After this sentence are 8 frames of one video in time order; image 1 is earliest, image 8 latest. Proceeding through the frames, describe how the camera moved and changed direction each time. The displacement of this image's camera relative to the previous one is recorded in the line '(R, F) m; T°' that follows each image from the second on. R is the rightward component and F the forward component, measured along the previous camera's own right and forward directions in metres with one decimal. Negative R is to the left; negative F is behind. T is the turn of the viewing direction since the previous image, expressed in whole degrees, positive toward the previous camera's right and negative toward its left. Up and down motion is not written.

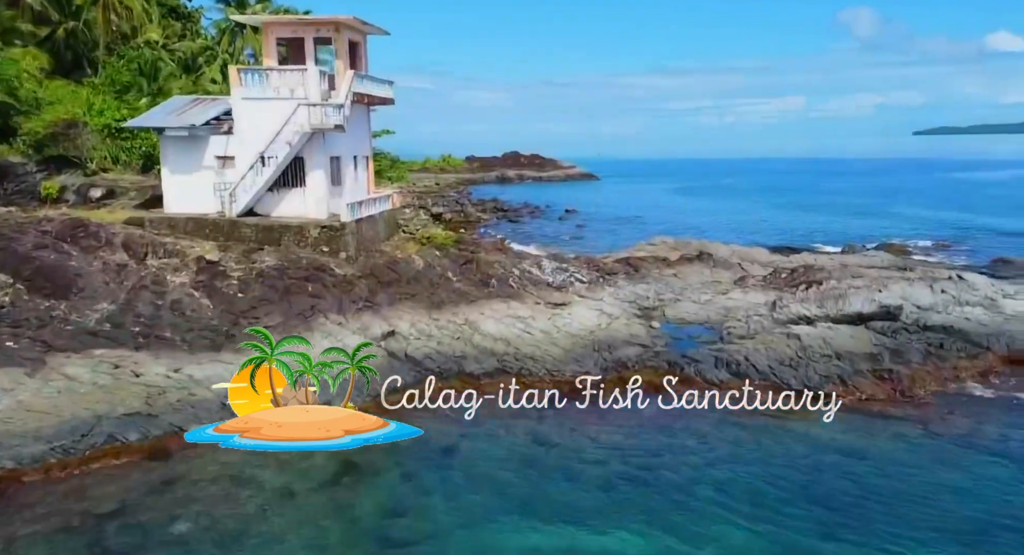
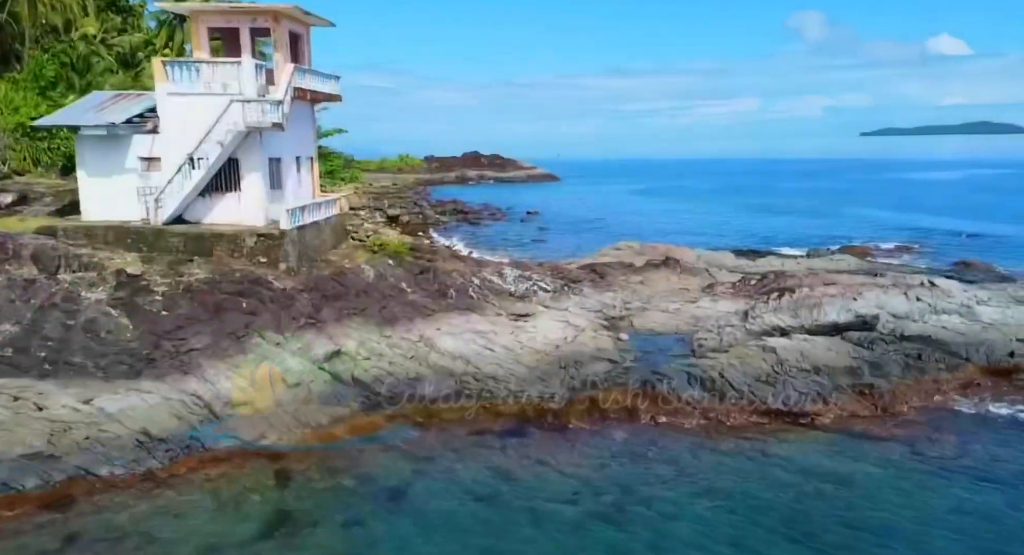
(0.0, +1.7) m; +3°
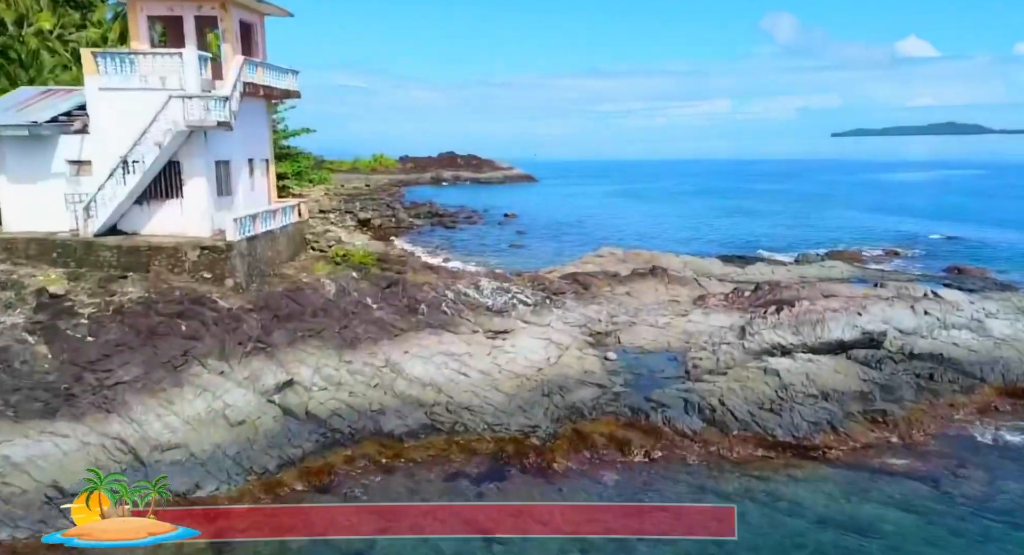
(0.0, +2.0) m; +2°
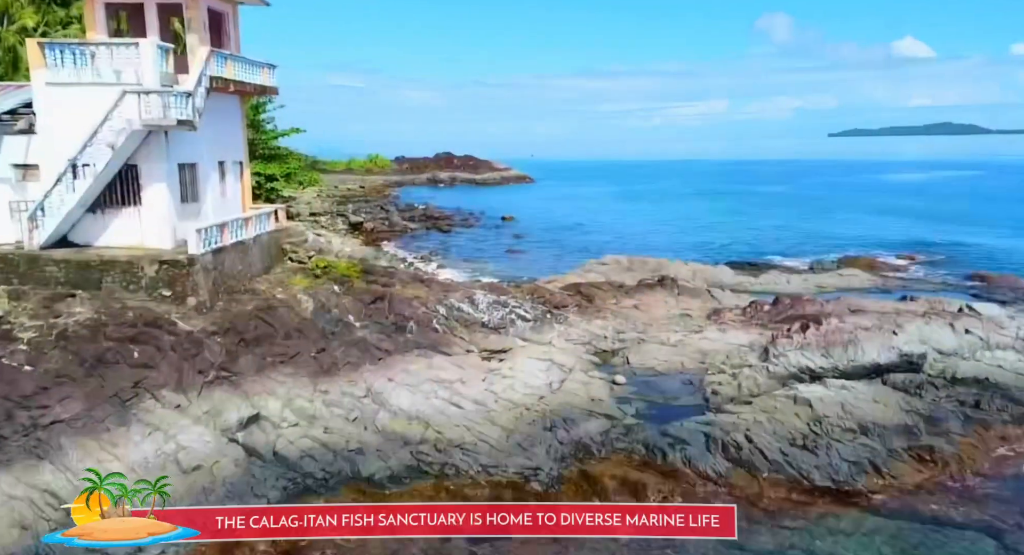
(0.0, +2.0) m; 0°
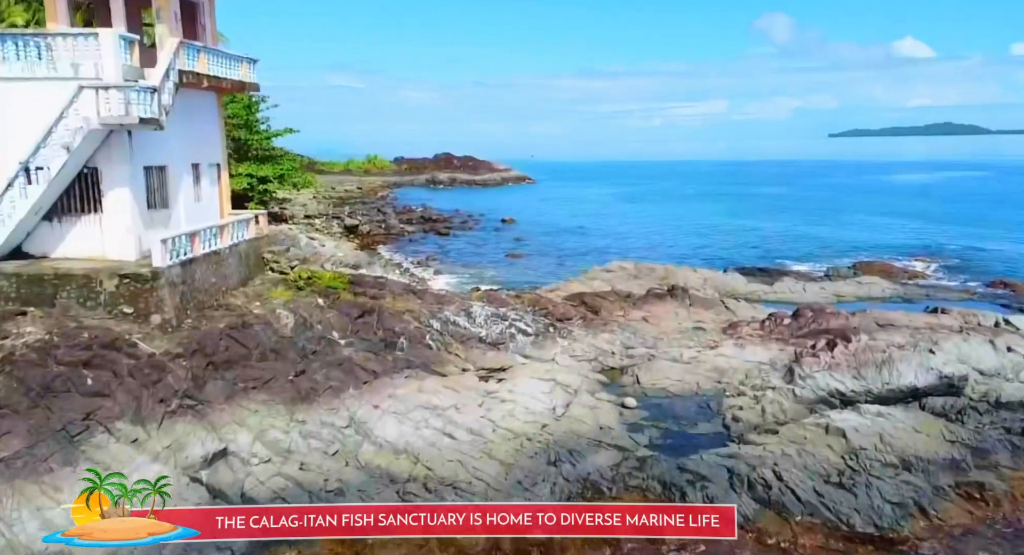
(0.0, +1.6) m; 0°
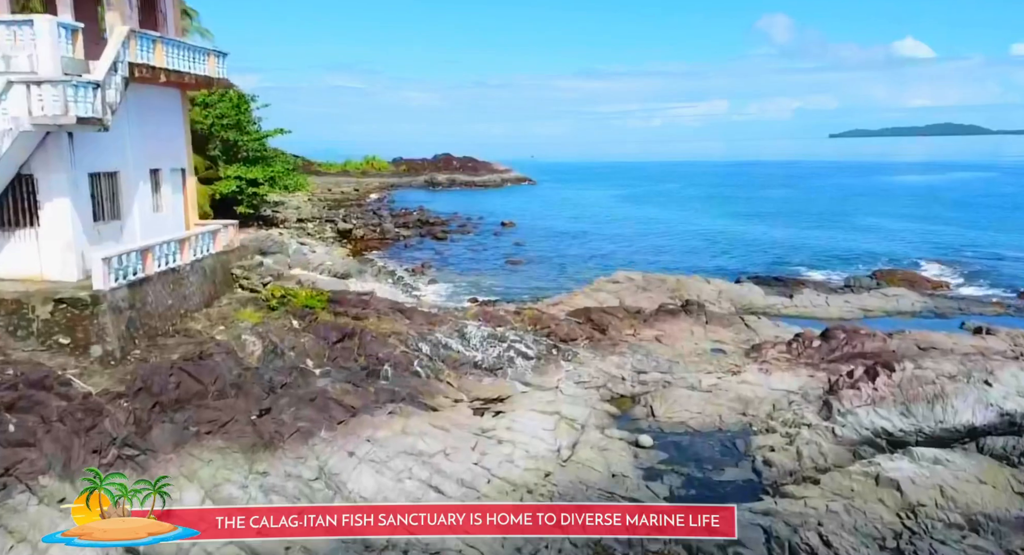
(0.0, +2.0) m; 0°
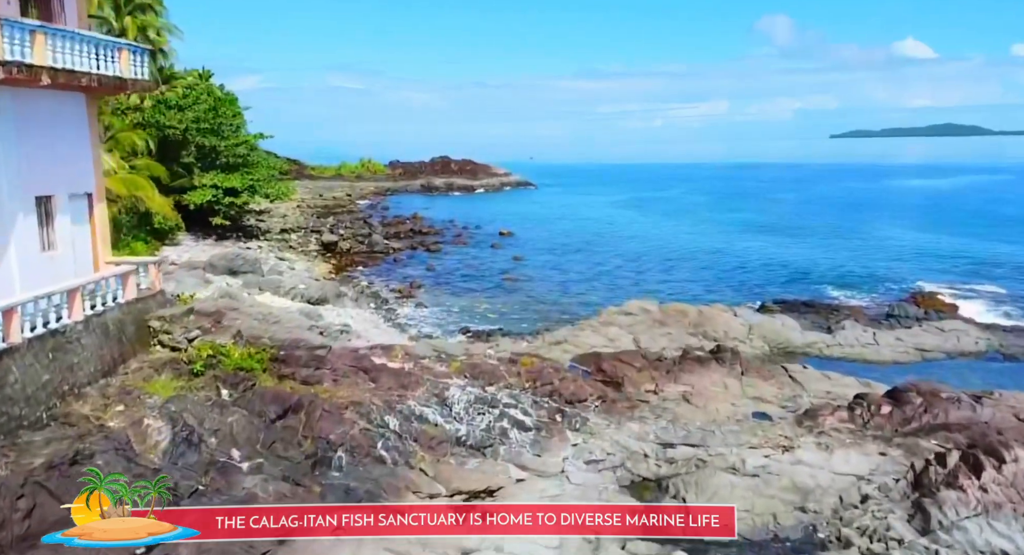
(+0.1, +3.5) m; 0°
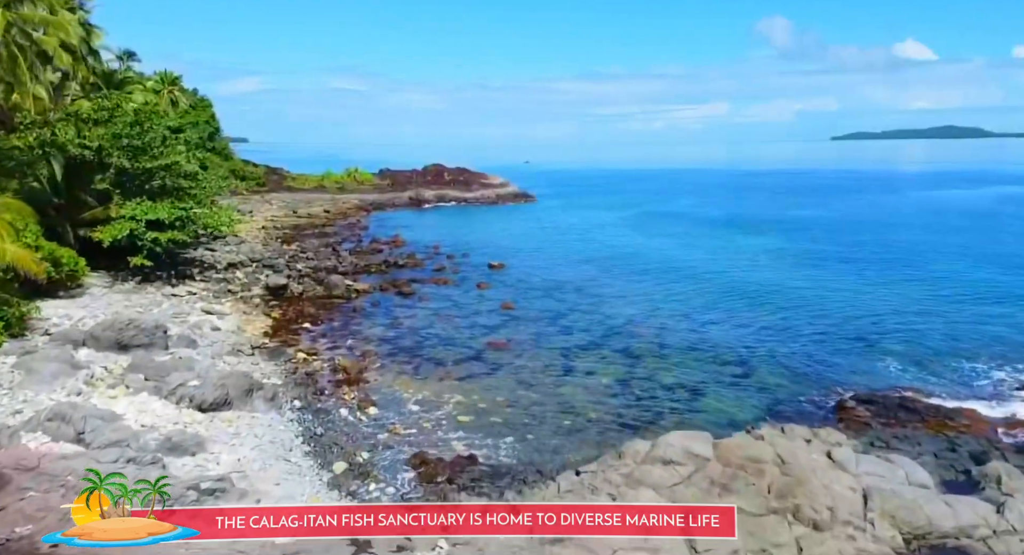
(+0.5, +8.2) m; 0°
